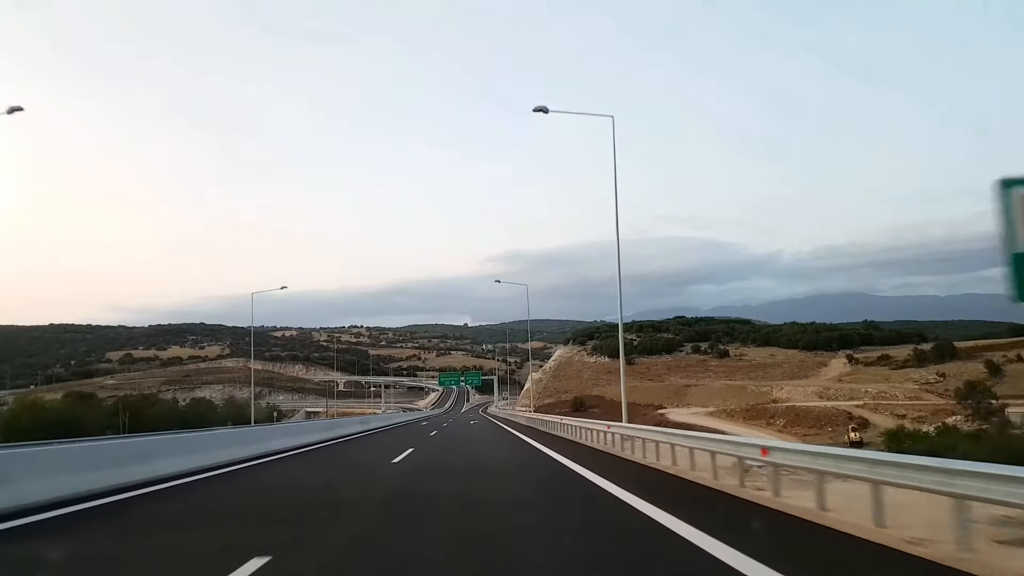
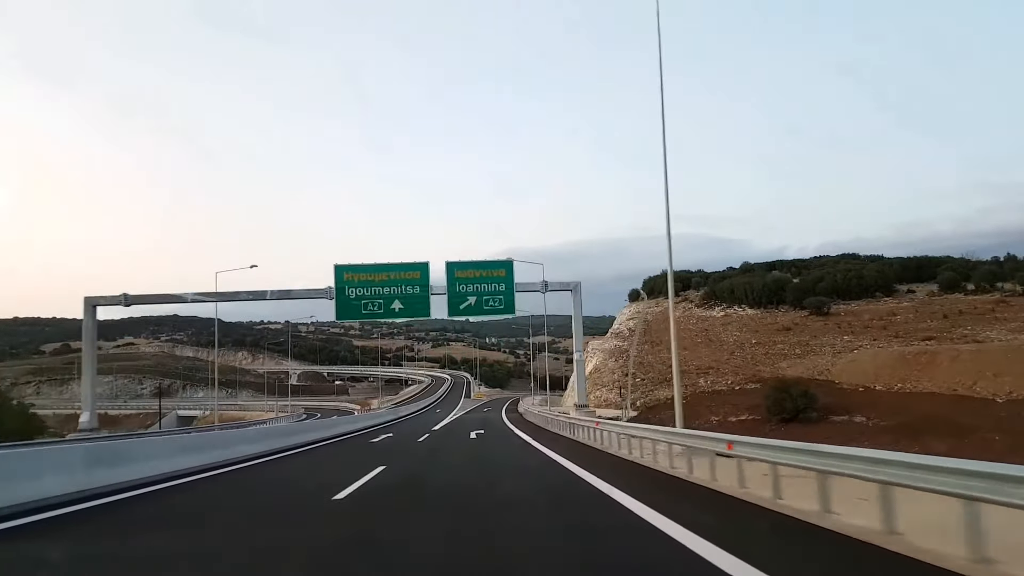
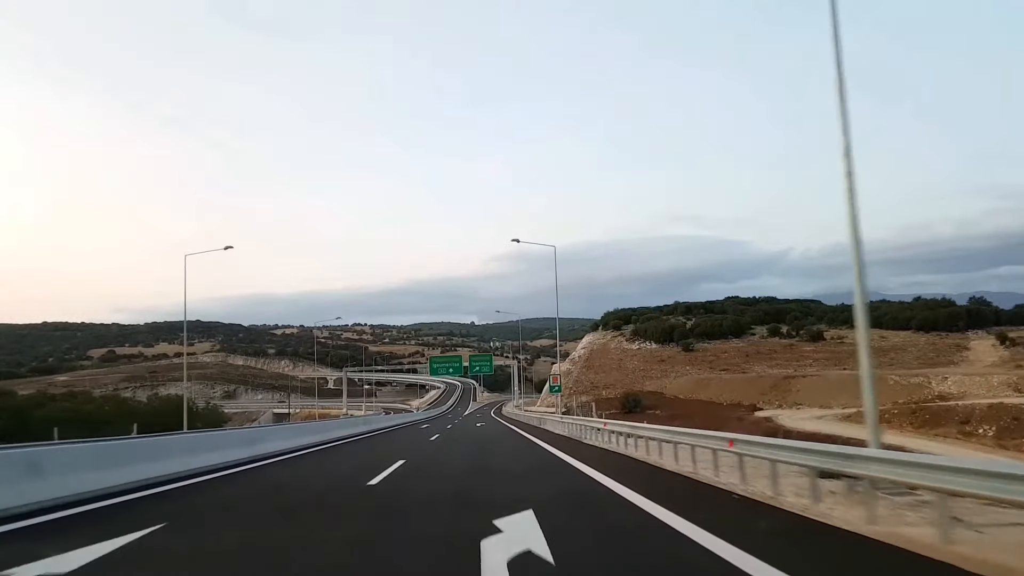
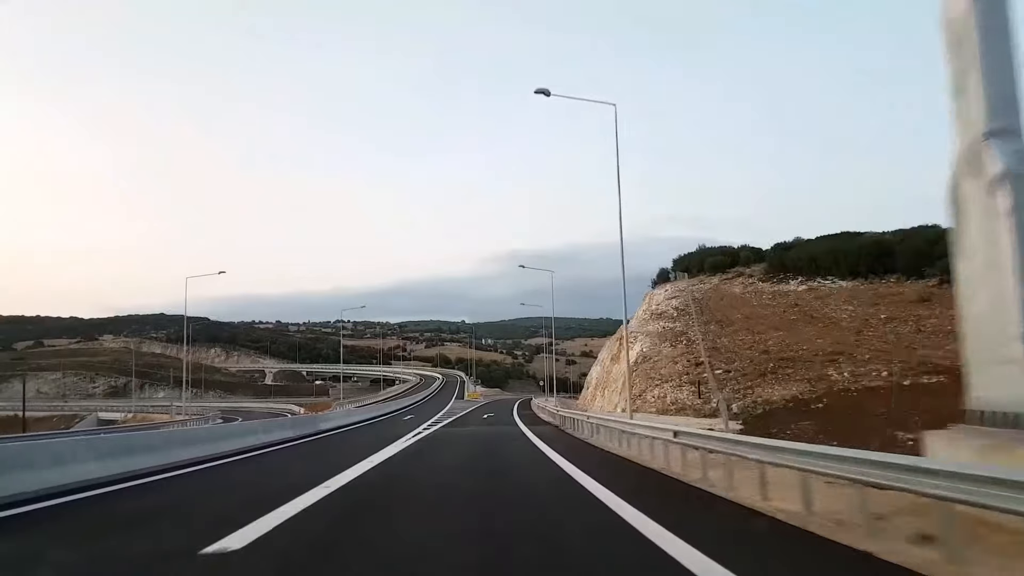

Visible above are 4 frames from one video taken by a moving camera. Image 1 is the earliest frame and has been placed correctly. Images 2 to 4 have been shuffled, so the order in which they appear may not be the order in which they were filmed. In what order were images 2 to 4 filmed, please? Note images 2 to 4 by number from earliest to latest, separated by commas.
3, 2, 4
